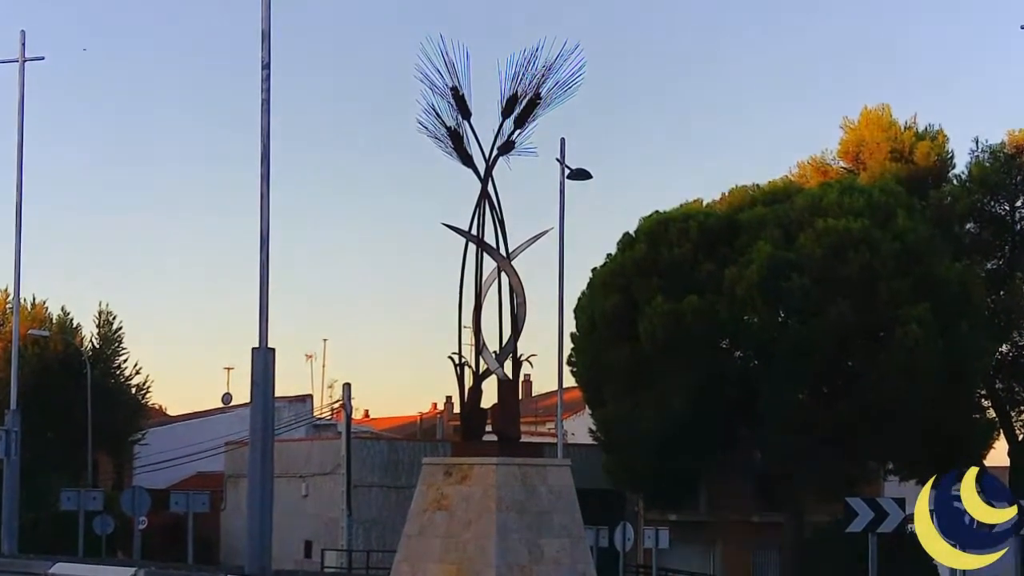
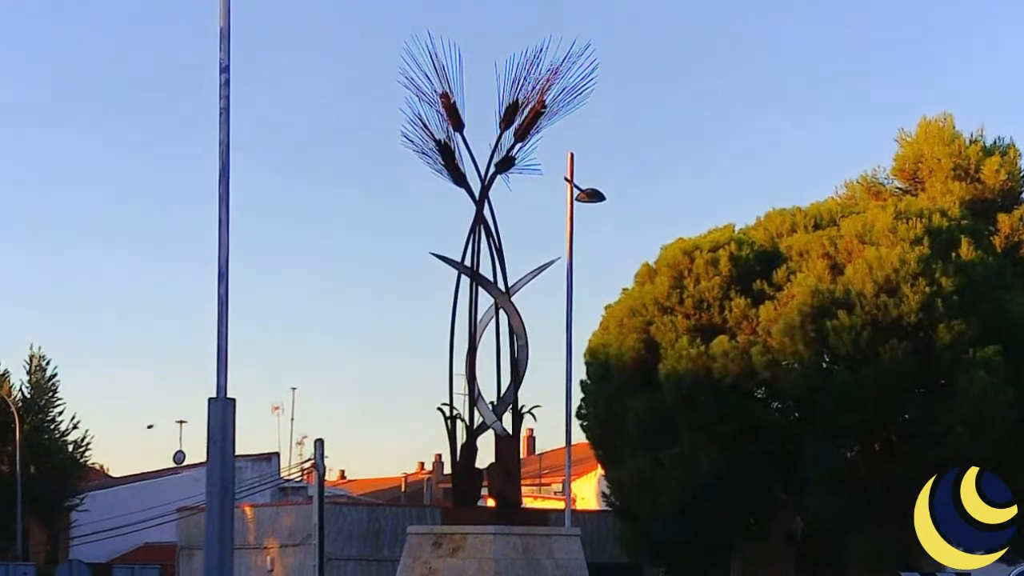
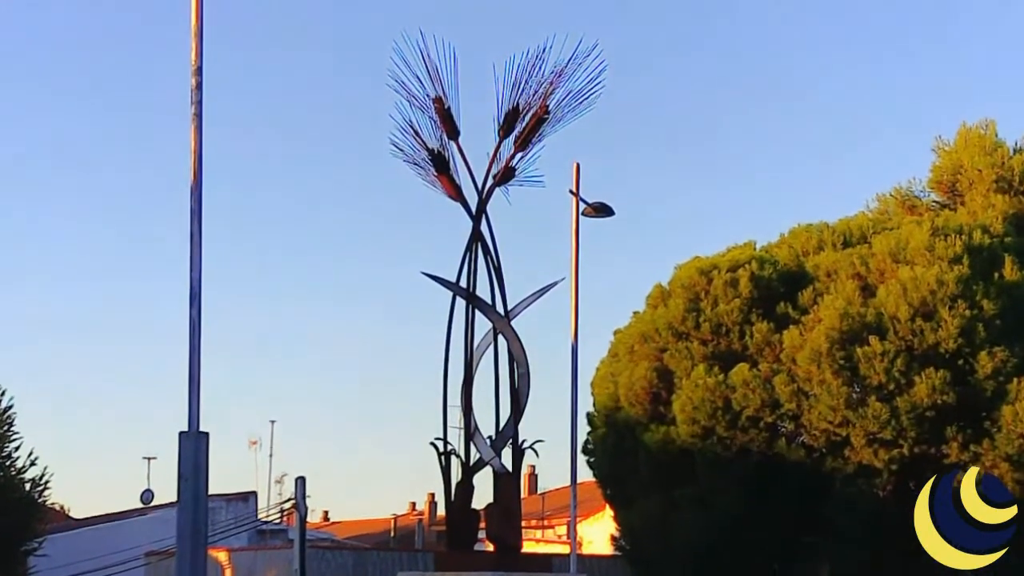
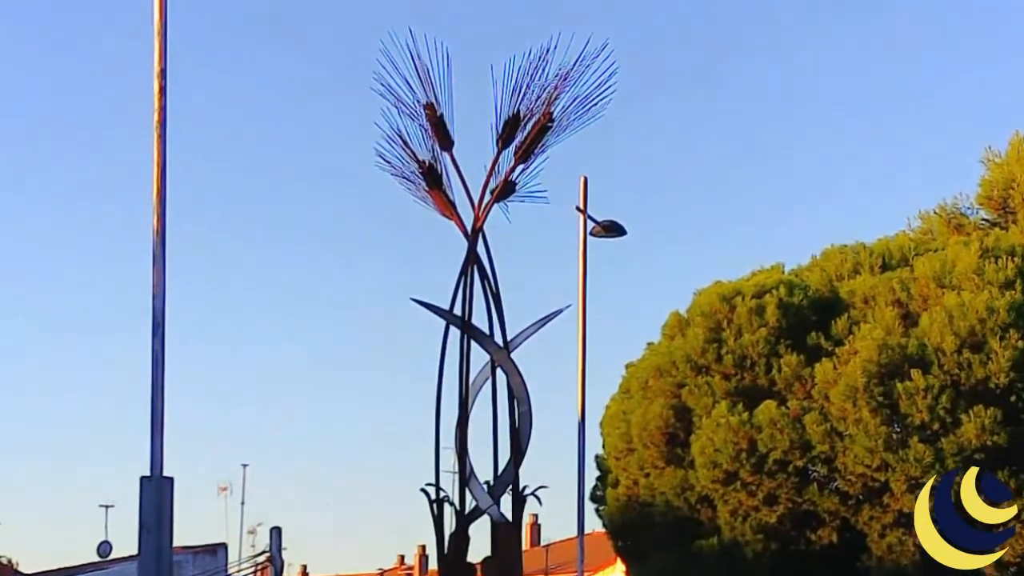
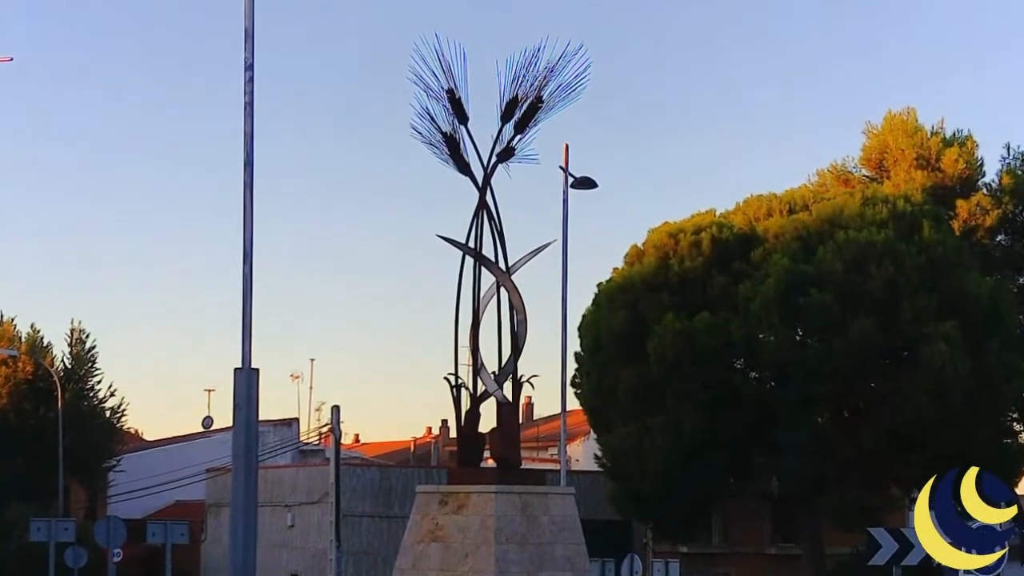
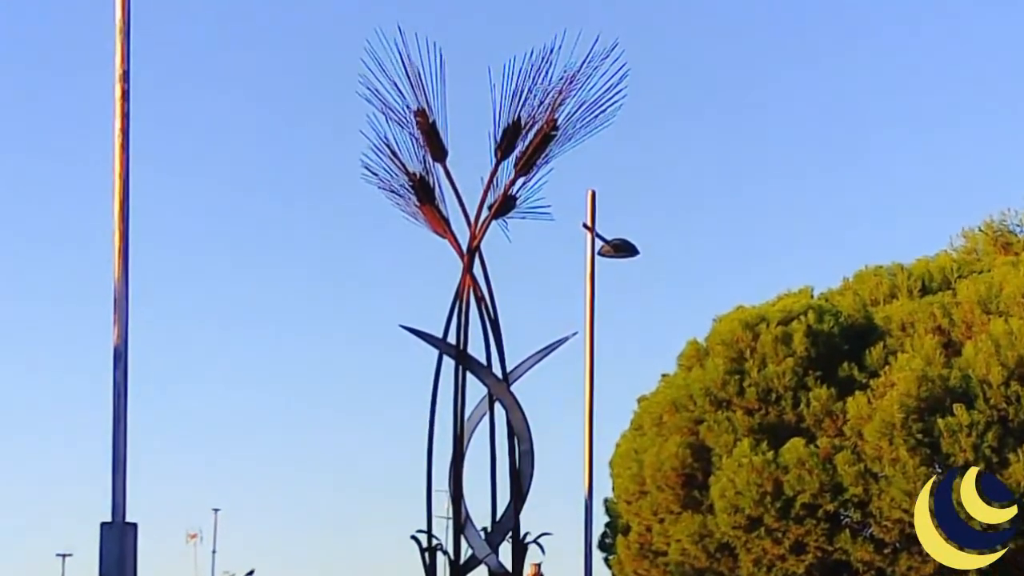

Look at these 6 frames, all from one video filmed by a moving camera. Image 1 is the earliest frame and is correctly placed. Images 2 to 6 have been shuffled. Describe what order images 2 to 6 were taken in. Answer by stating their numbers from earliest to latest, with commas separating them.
5, 2, 3, 4, 6
